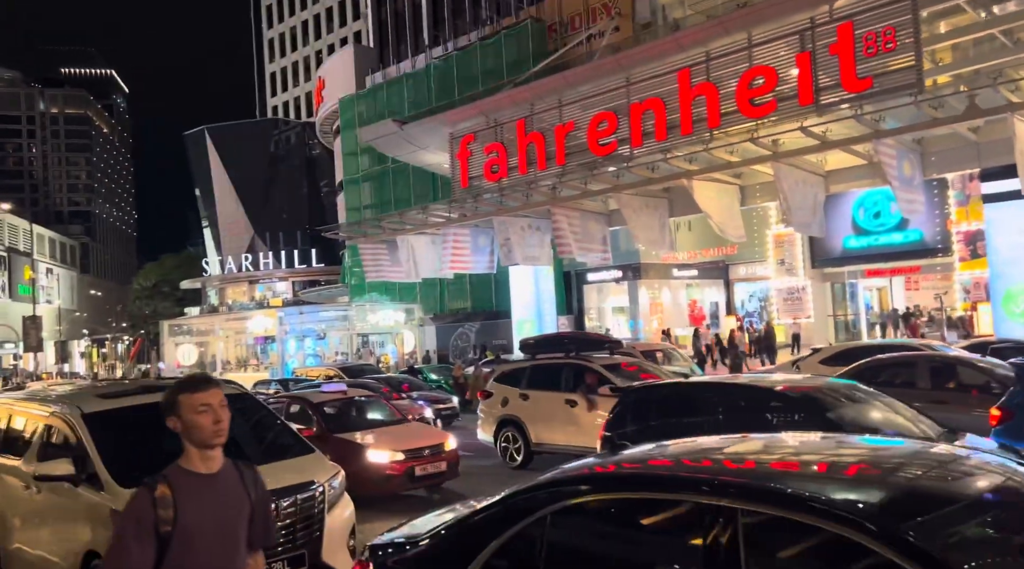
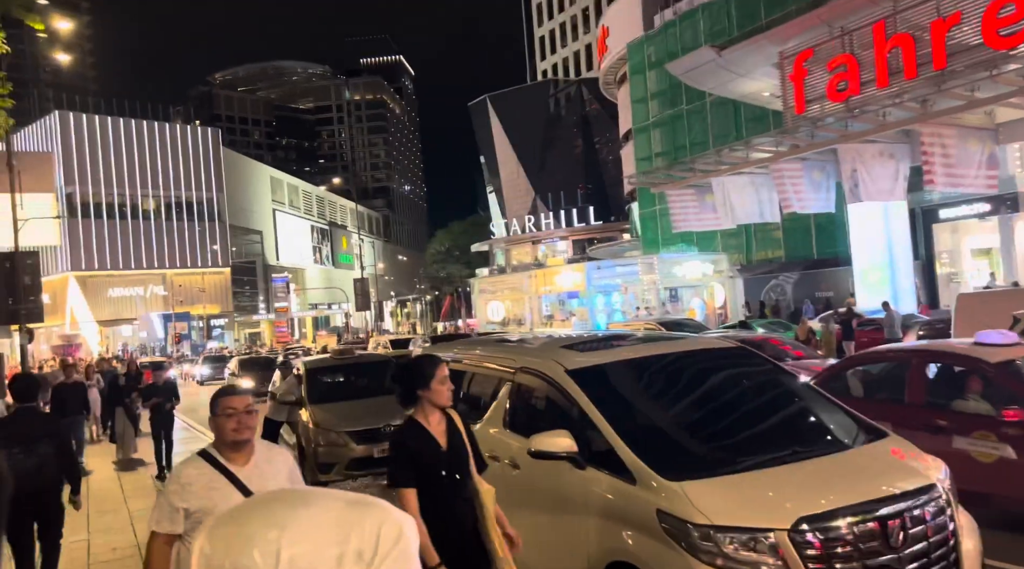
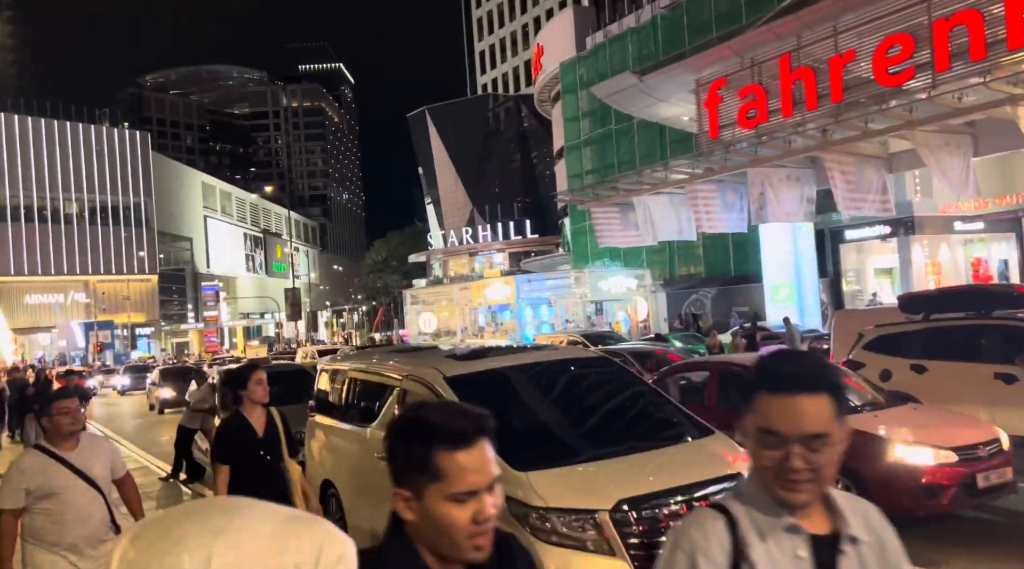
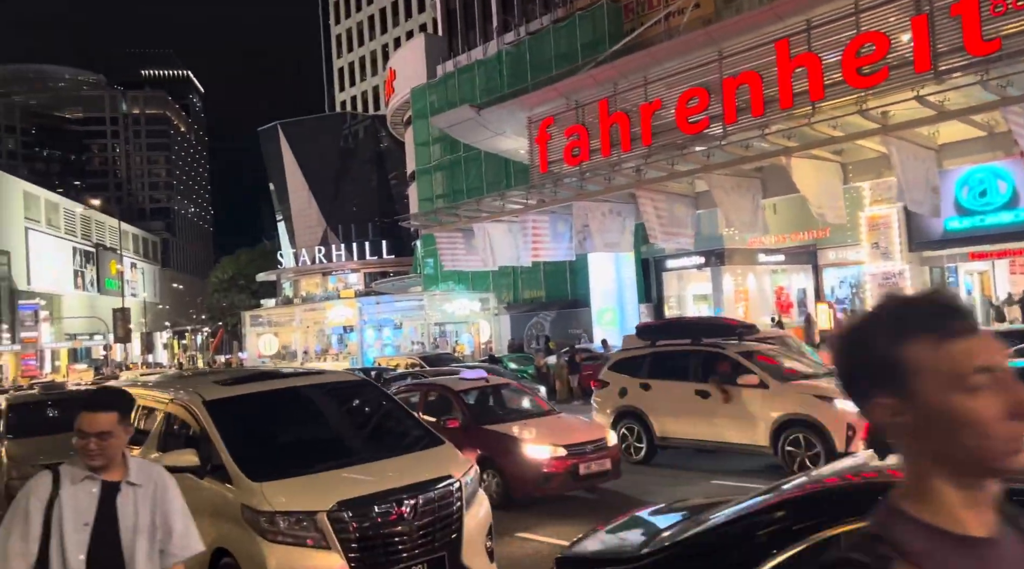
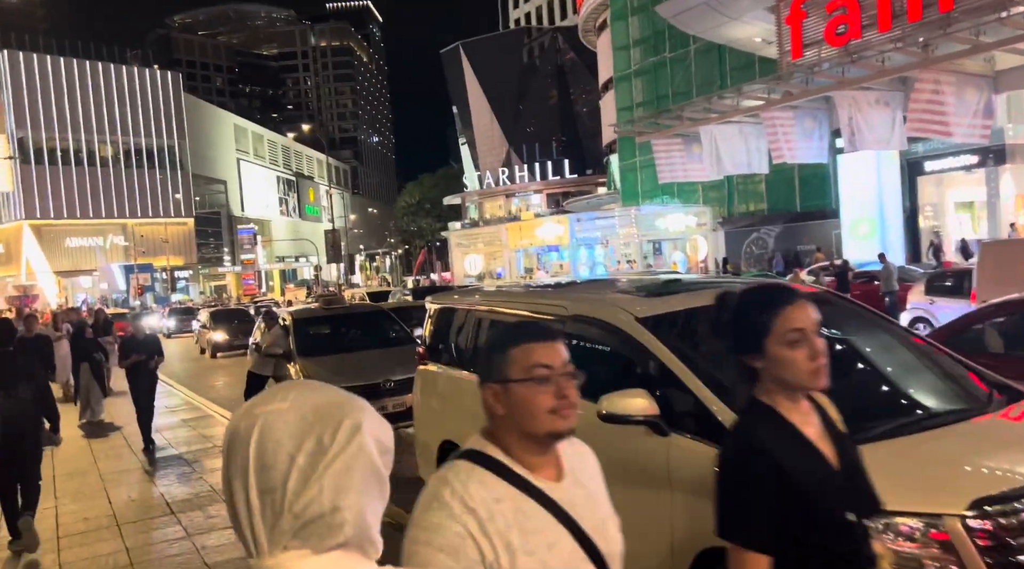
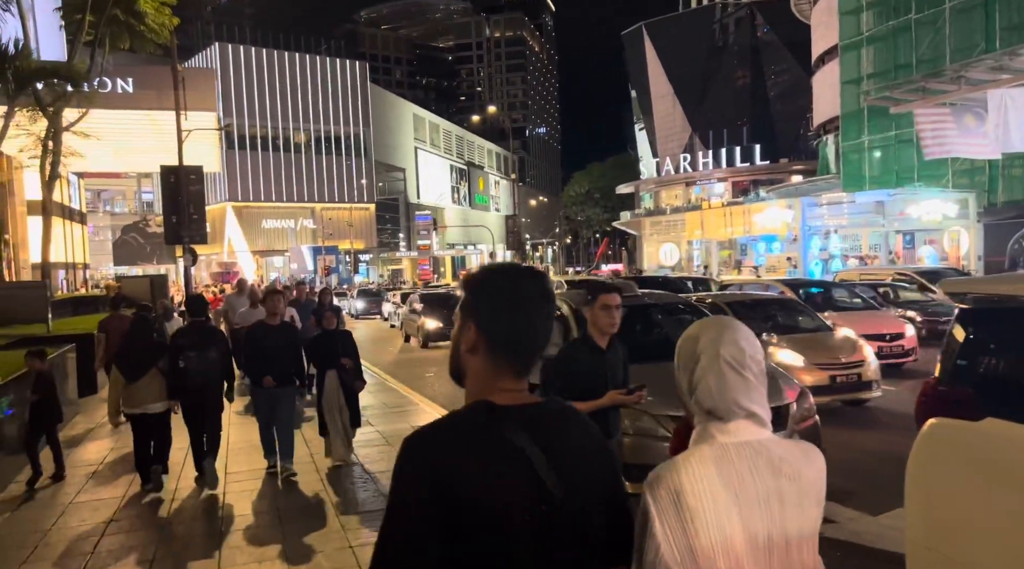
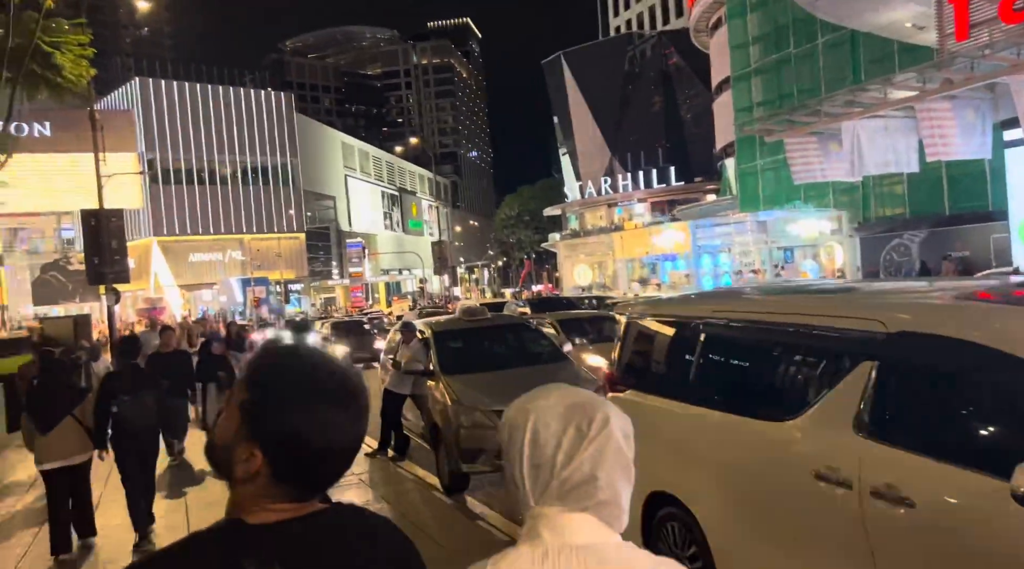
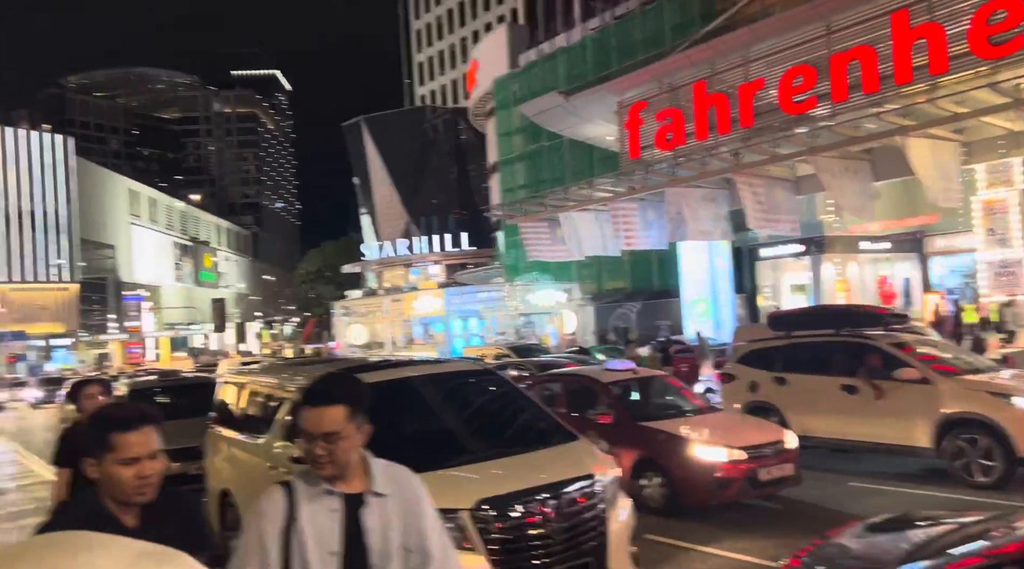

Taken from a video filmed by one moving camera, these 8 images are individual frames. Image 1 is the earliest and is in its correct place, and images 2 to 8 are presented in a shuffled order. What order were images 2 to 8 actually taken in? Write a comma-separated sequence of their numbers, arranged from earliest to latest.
4, 8, 3, 2, 5, 7, 6
